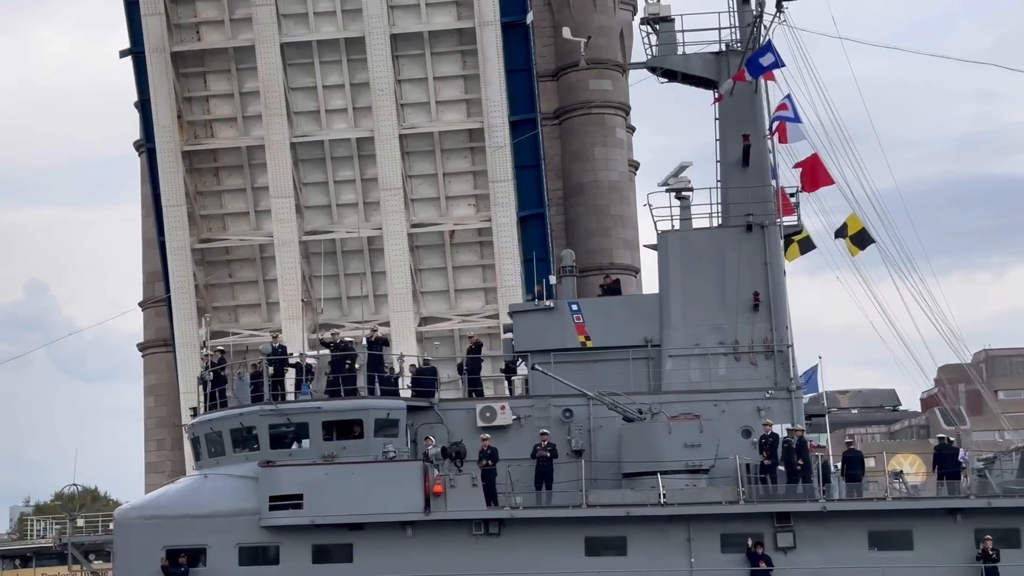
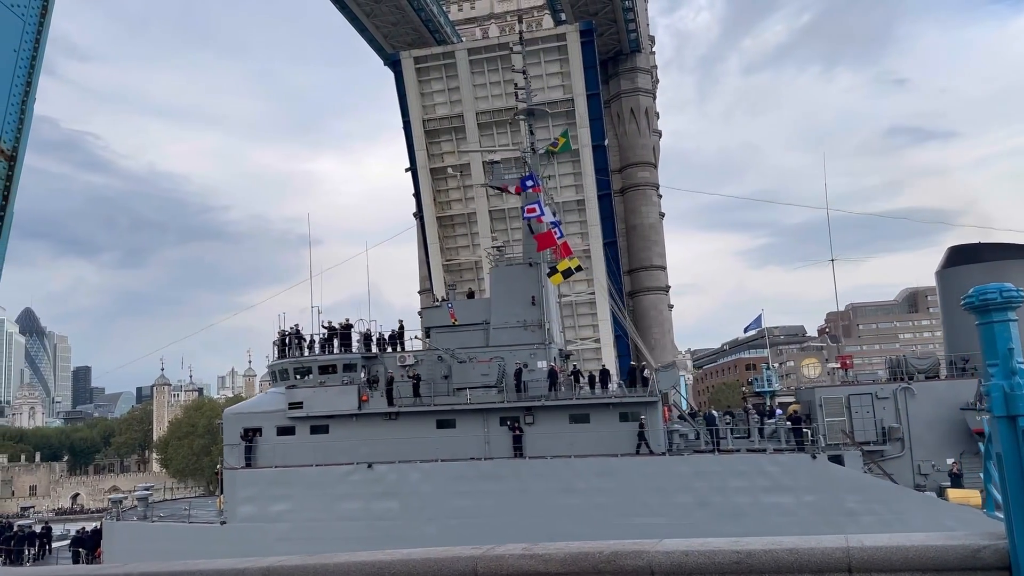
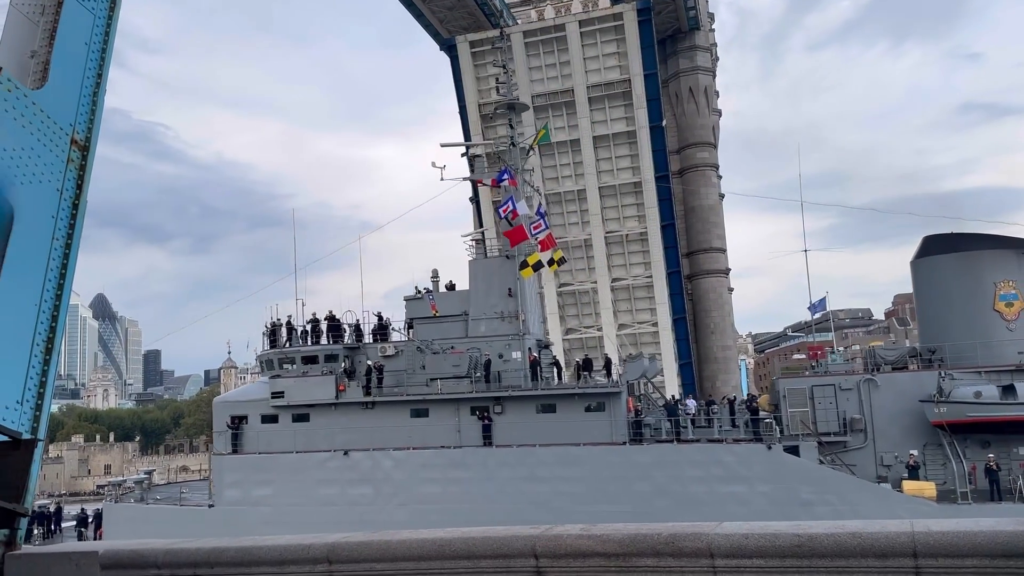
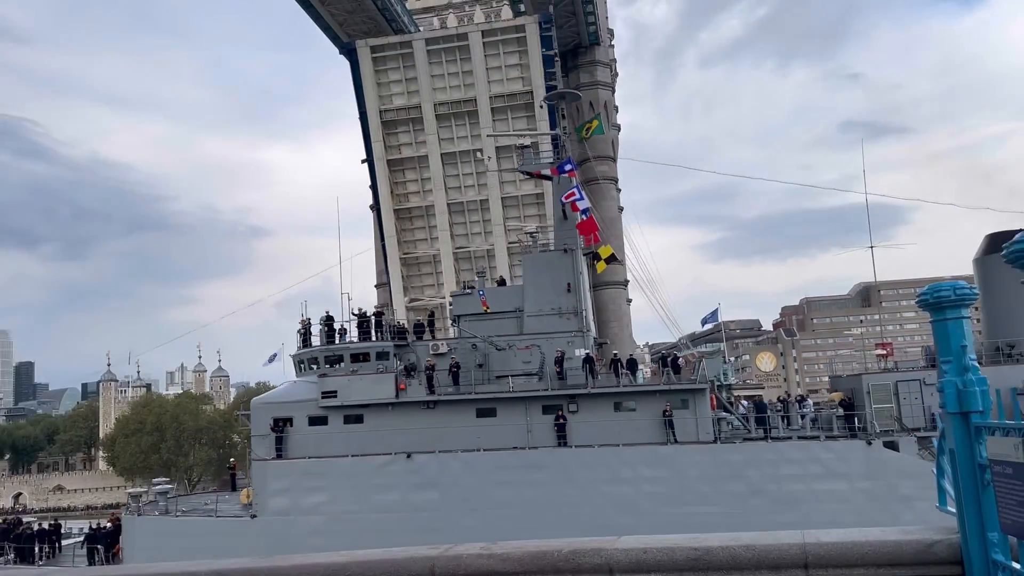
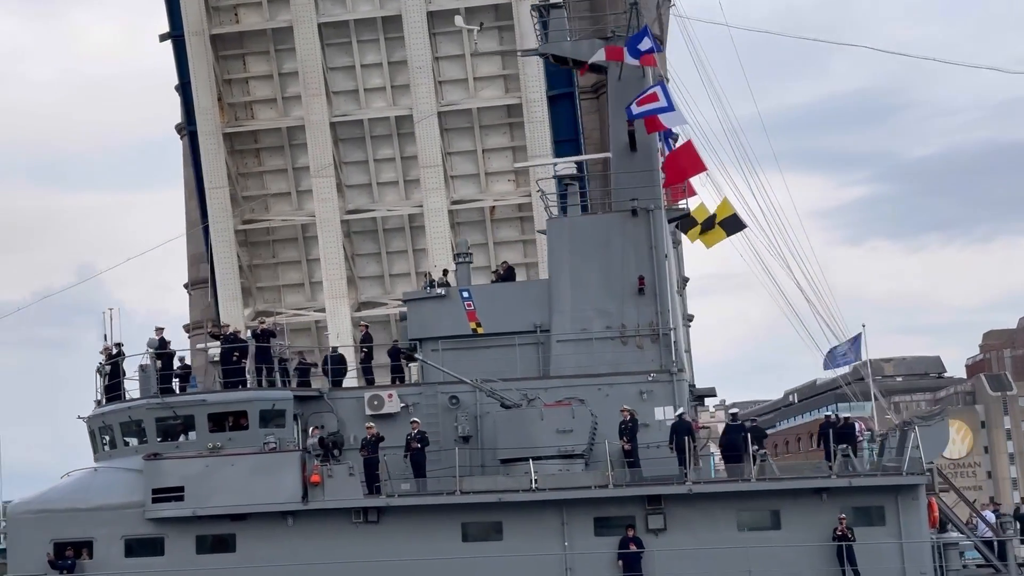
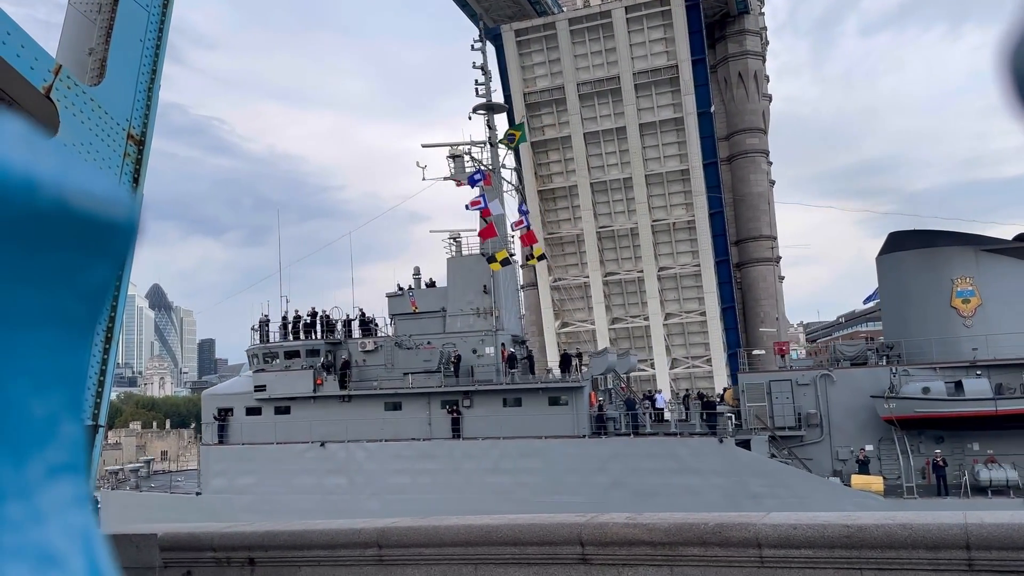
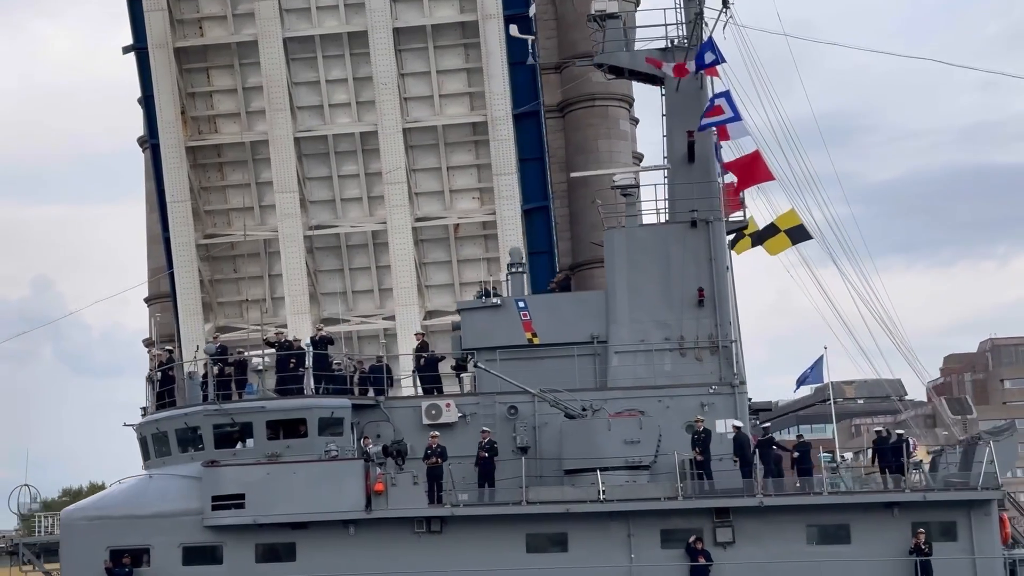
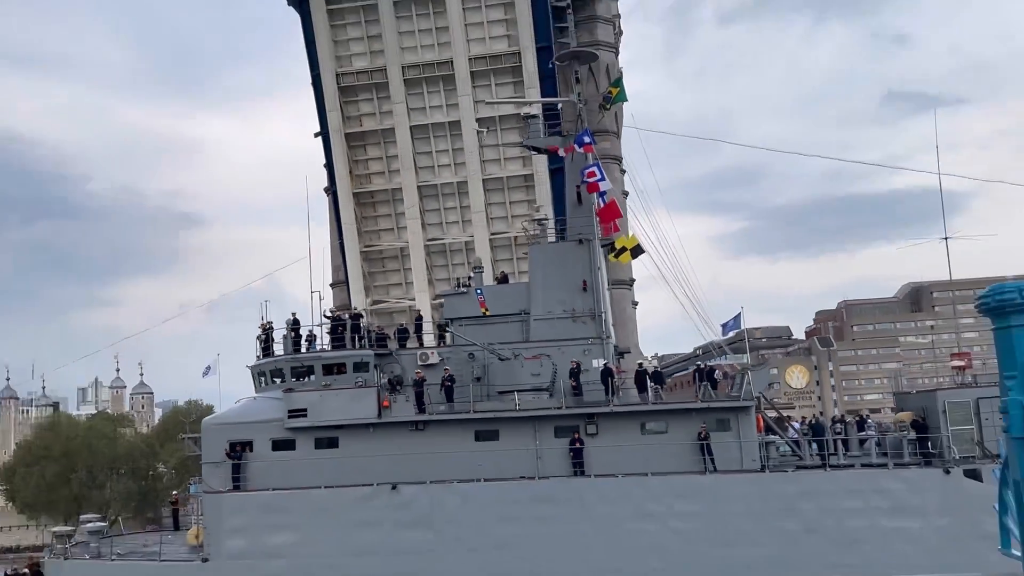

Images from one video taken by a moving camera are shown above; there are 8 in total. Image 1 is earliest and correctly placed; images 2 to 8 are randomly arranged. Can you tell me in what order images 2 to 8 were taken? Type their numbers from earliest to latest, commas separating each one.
7, 5, 8, 4, 2, 3, 6
